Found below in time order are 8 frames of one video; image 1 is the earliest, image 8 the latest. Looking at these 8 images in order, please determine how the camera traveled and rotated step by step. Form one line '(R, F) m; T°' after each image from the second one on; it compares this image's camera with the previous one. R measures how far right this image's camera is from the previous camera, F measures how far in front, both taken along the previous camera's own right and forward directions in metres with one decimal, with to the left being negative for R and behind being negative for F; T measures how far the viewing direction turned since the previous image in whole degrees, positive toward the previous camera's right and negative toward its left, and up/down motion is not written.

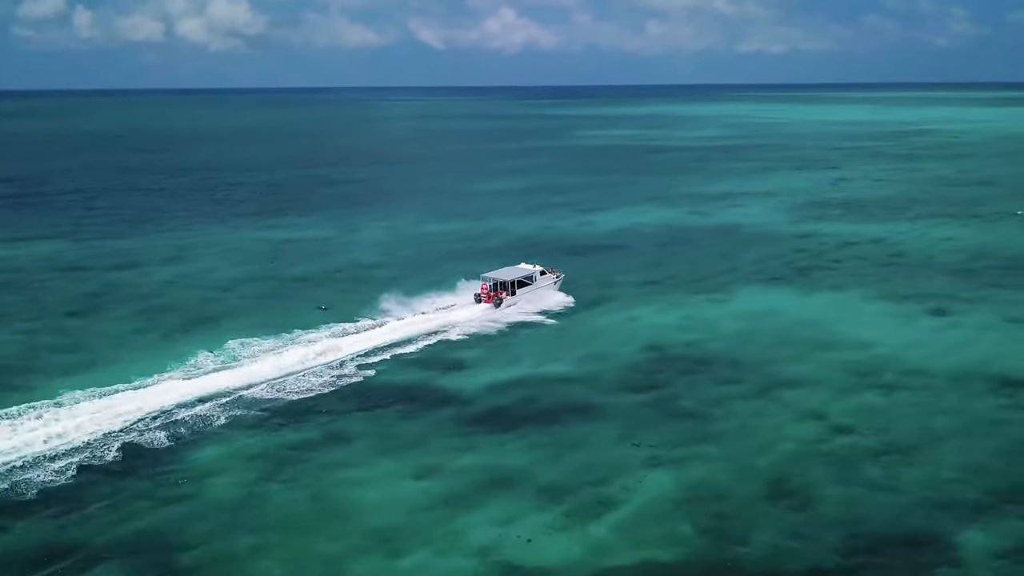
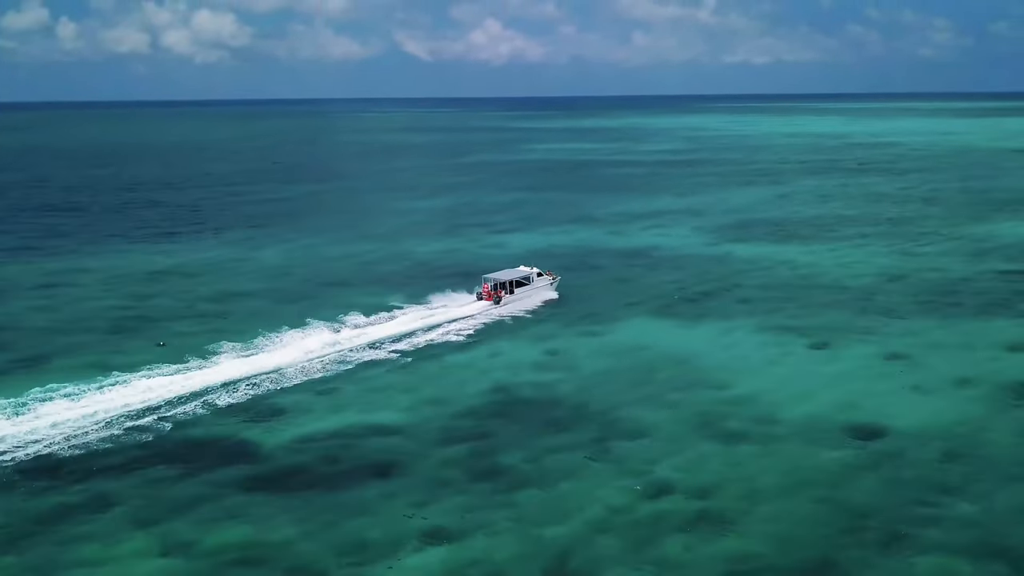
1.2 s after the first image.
(+3.9, +2.9) m; +1°
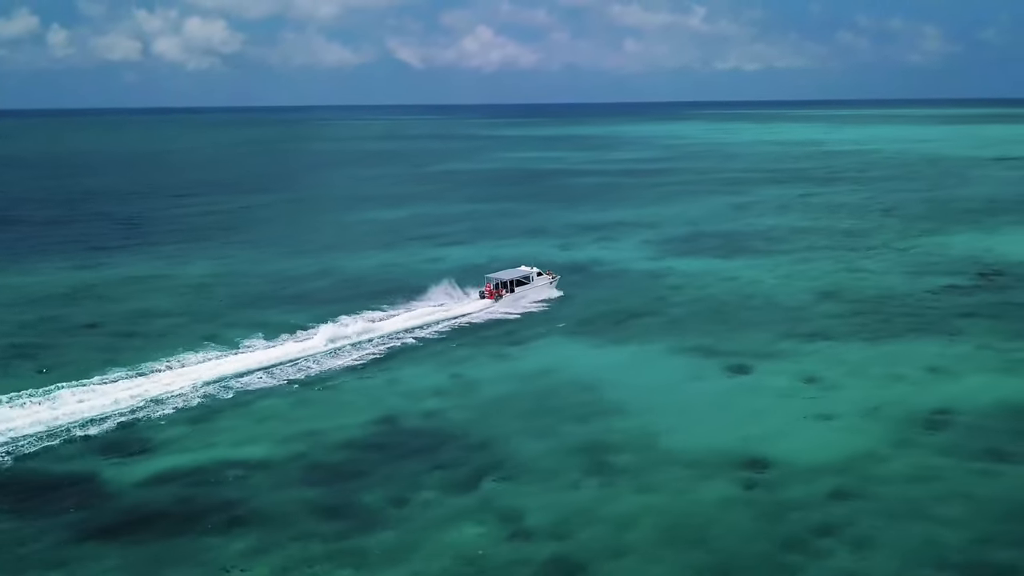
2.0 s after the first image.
(+2.8, +1.7) m; 0°
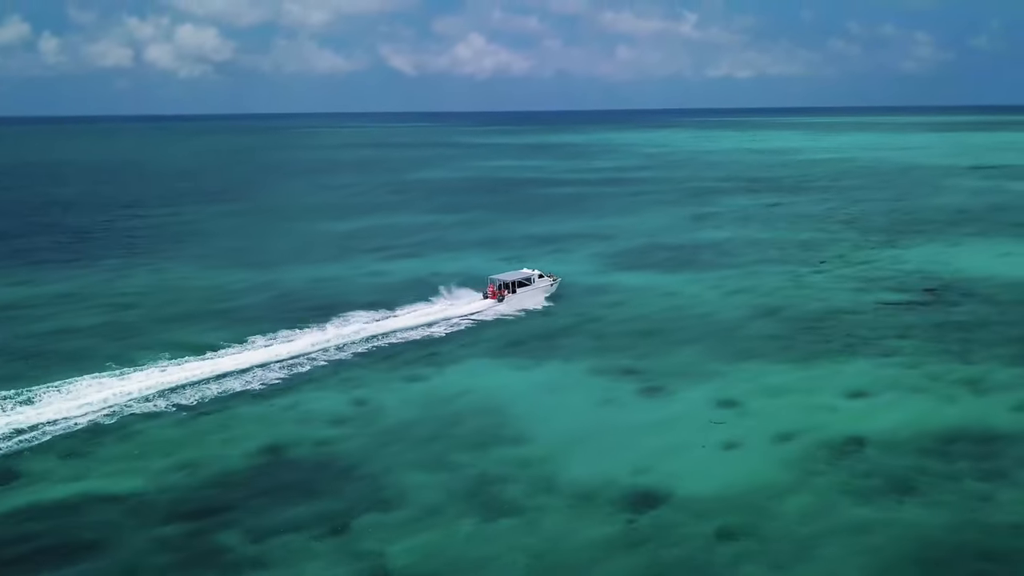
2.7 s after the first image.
(+2.5, +1.4) m; 0°
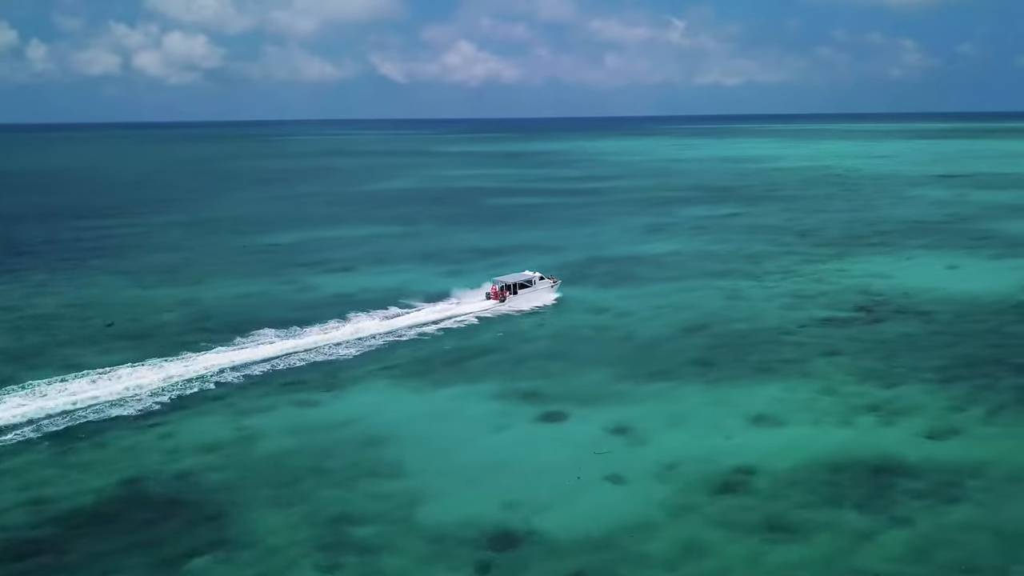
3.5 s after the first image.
(+2.7, +1.5) m; 0°
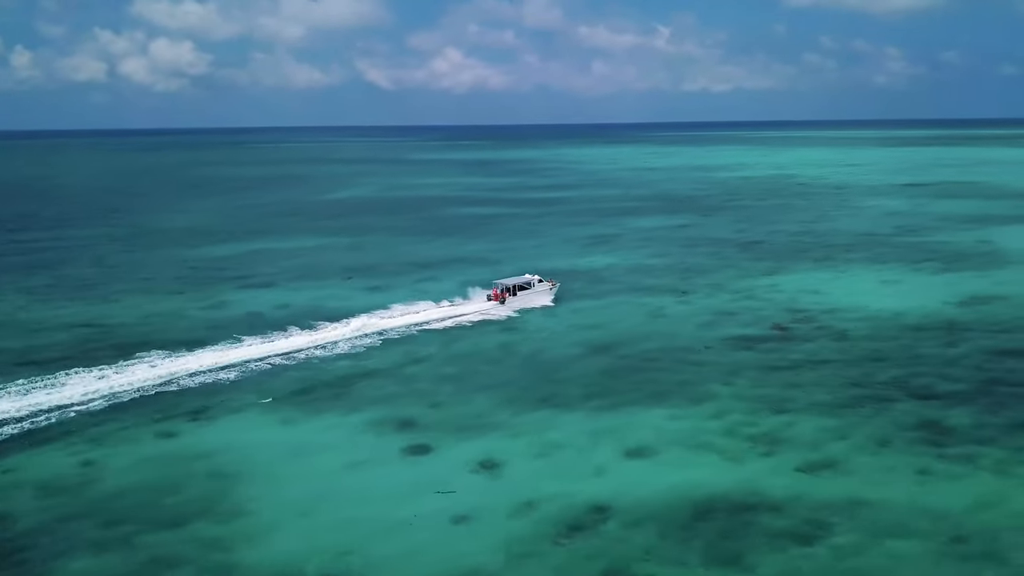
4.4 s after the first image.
(+3.2, +1.8) m; +1°
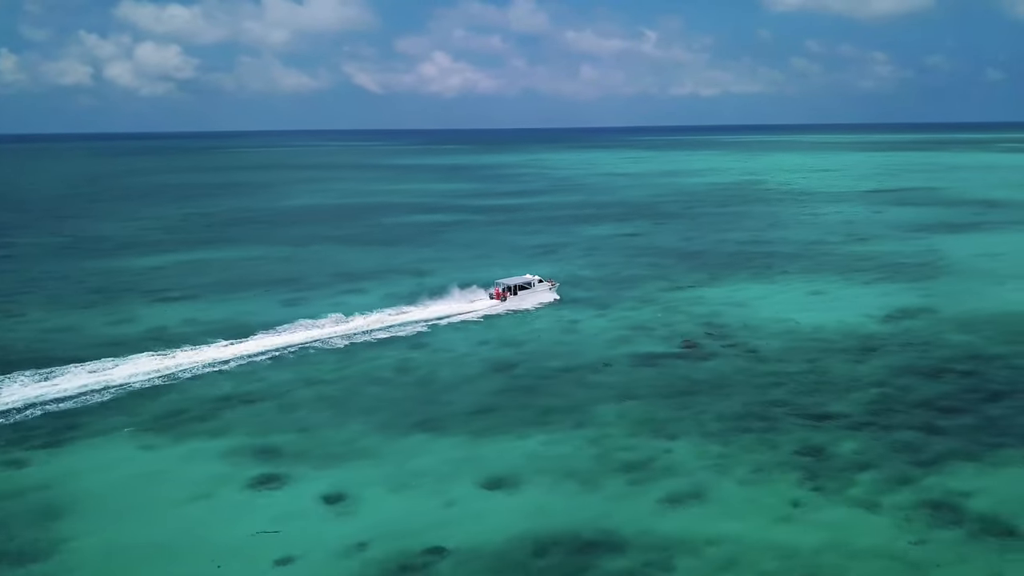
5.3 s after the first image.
(+3.2, +1.7) m; +1°
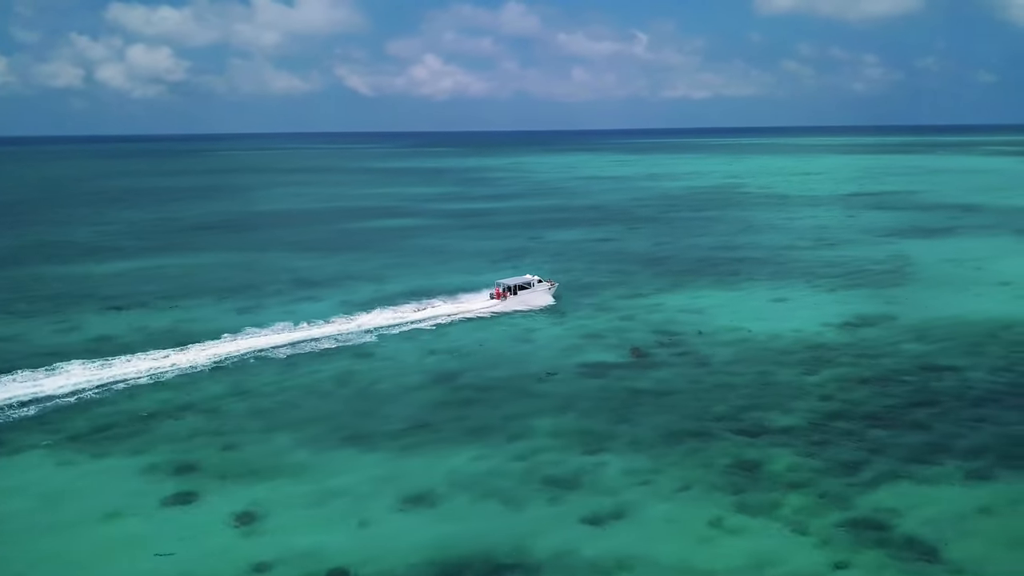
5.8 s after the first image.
(+1.6, +0.8) m; 0°
